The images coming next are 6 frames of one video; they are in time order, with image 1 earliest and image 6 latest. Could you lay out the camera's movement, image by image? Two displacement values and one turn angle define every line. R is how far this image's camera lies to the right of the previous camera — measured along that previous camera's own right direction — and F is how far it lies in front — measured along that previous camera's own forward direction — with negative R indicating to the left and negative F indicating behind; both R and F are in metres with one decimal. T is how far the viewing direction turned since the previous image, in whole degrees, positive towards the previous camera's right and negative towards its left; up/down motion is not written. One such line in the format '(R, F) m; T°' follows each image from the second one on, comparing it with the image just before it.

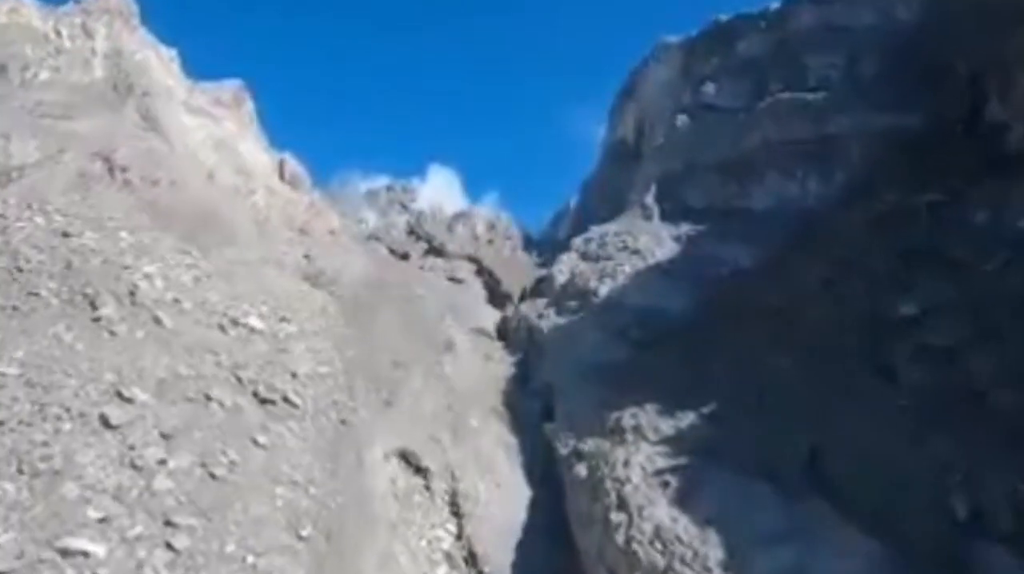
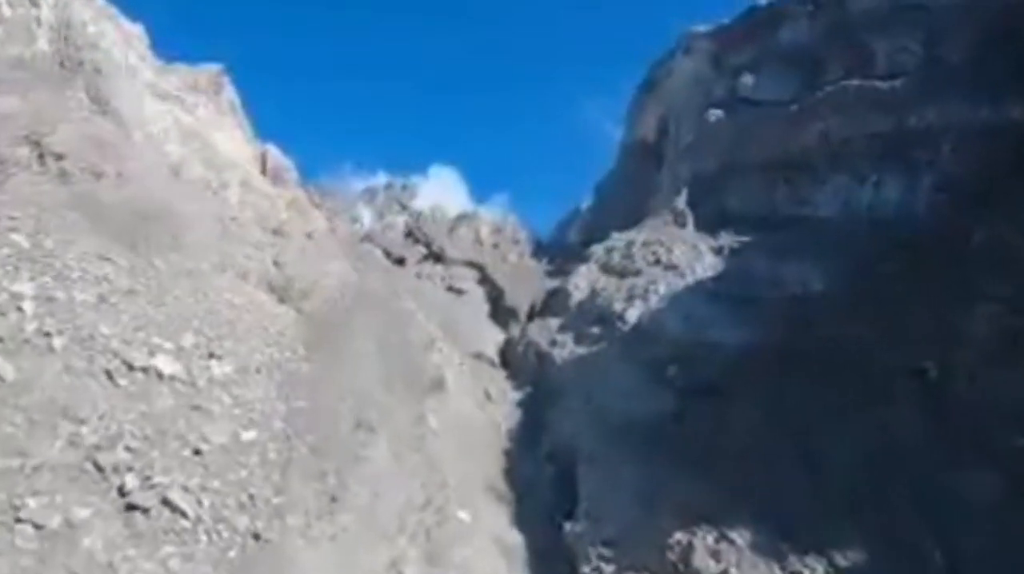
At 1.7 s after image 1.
(-0.1, +5.1) m; -1°
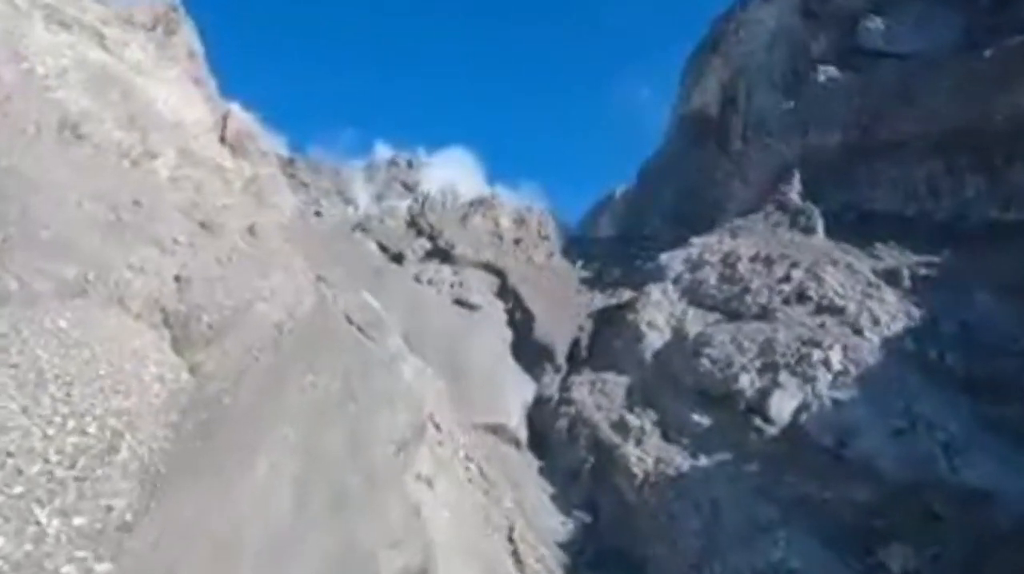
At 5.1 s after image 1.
(-0.7, +10.1) m; -1°
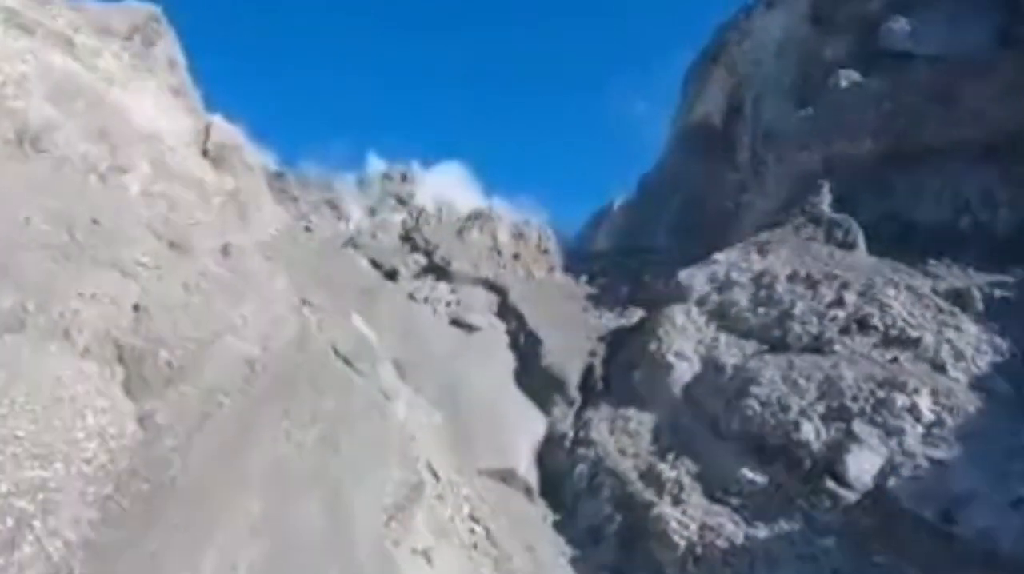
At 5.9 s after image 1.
(-0.3, +2.2) m; +1°
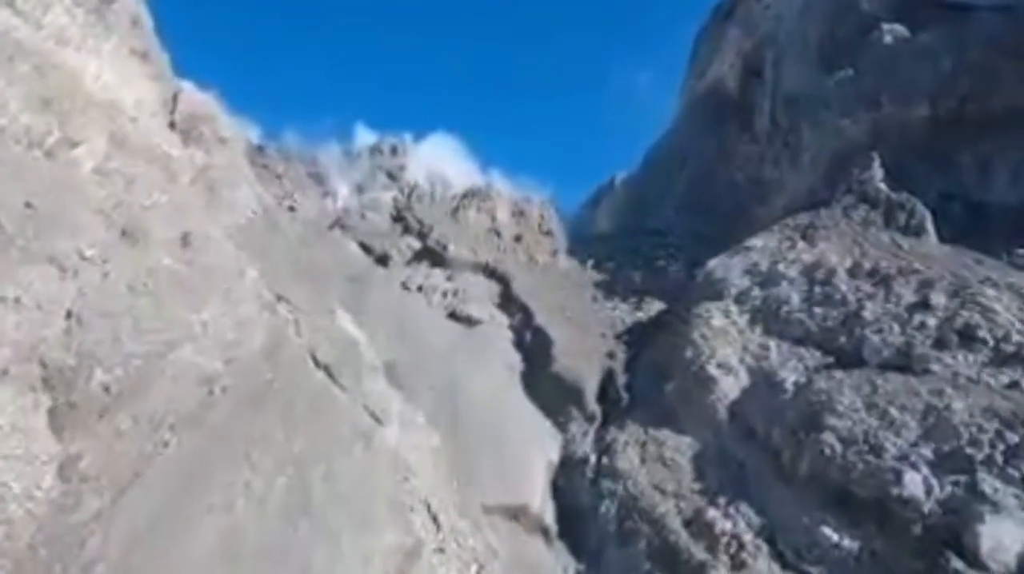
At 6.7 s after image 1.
(-0.3, +2.6) m; 0°
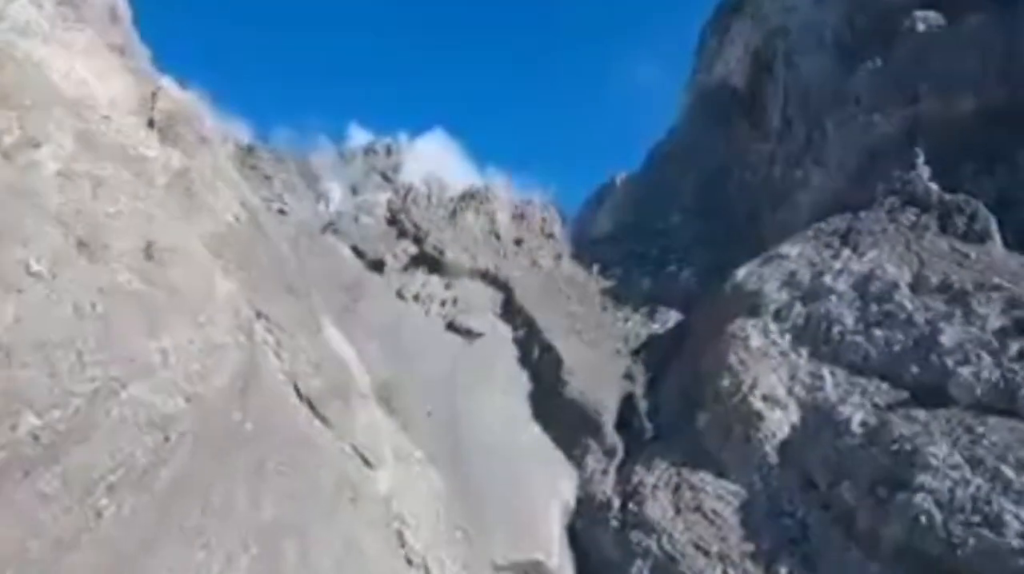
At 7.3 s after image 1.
(-0.3, +1.9) m; 0°
